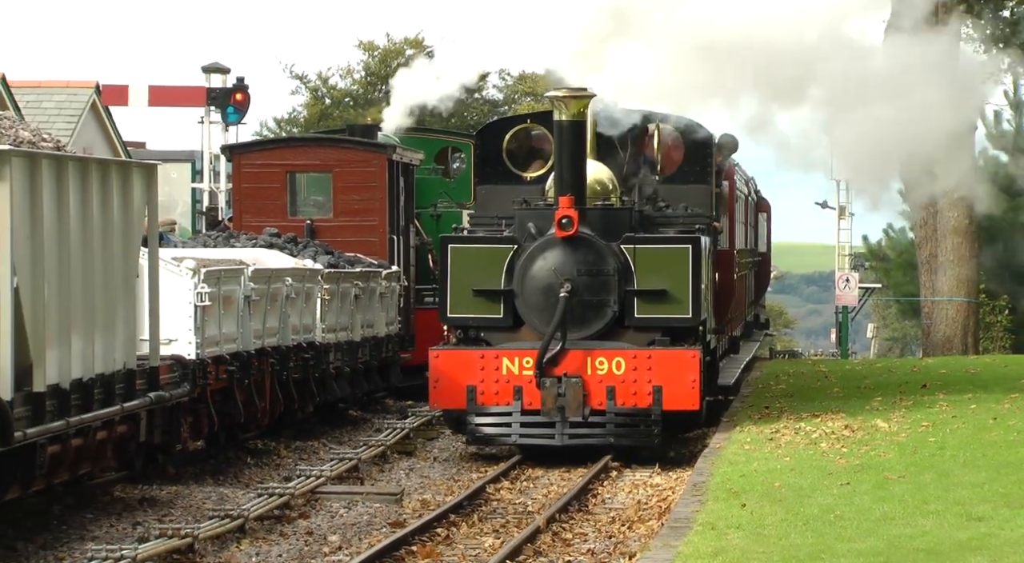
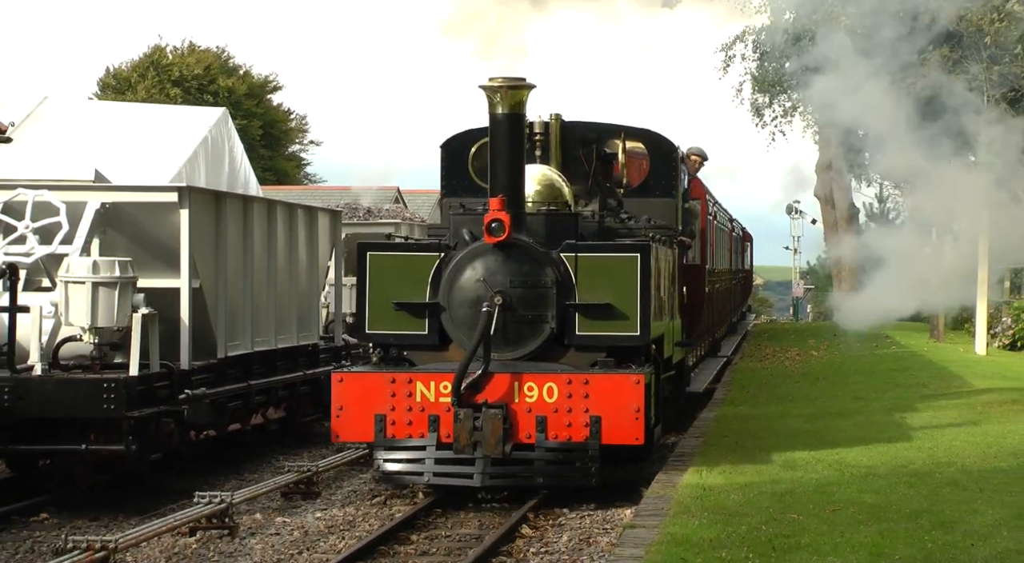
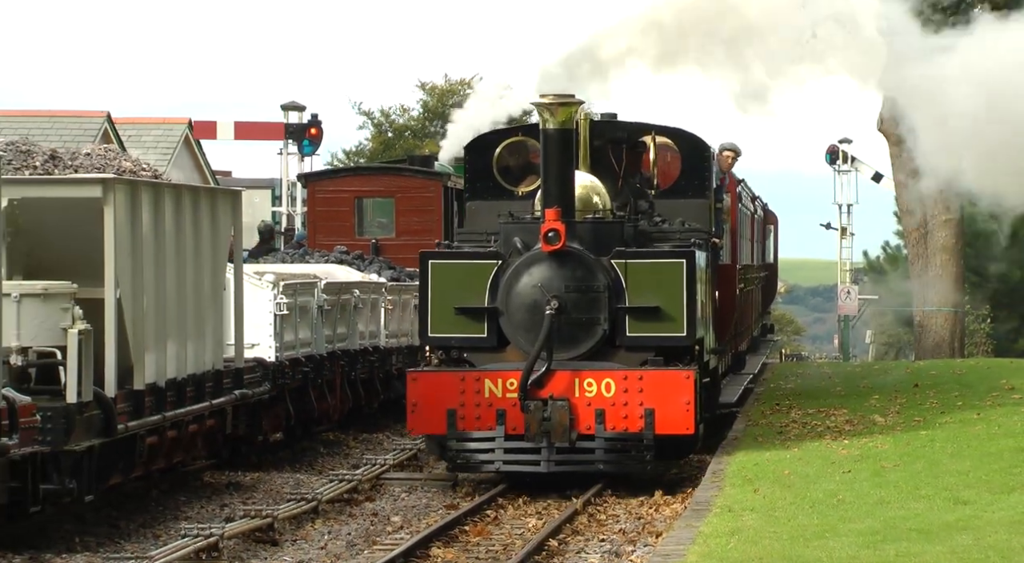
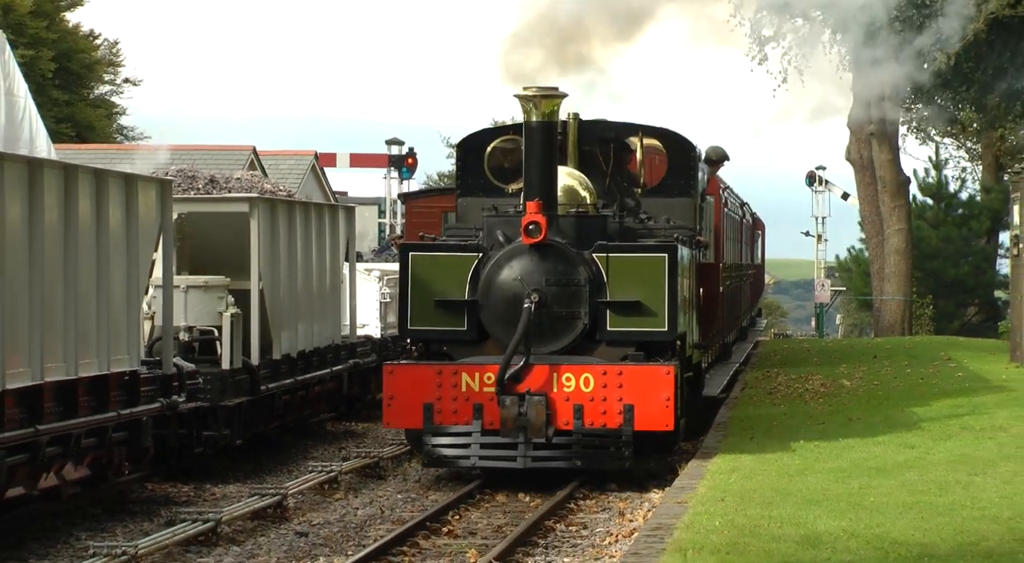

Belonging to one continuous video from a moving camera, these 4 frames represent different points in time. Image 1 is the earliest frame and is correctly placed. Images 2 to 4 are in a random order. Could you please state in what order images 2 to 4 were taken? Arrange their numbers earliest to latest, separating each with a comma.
3, 4, 2
